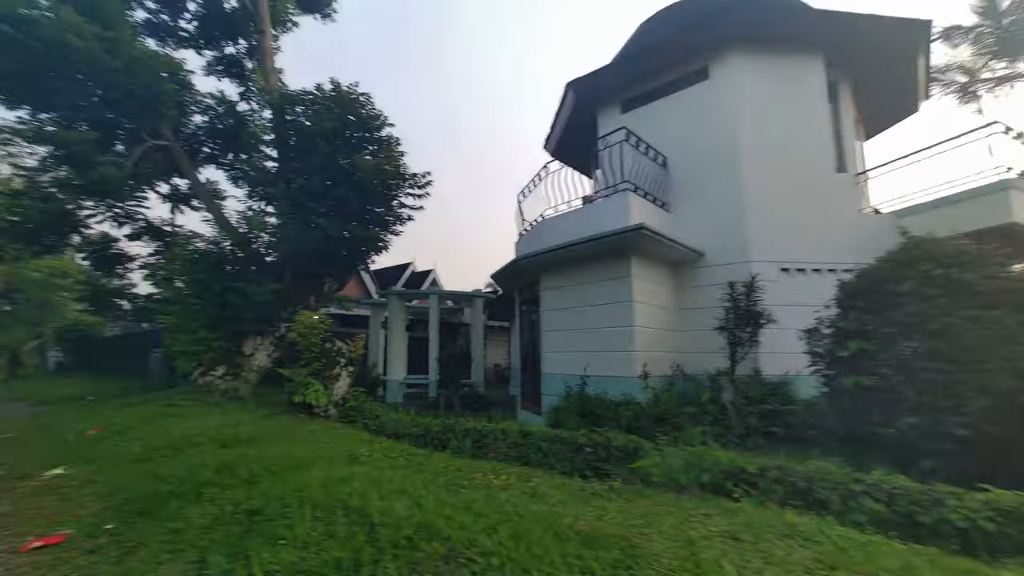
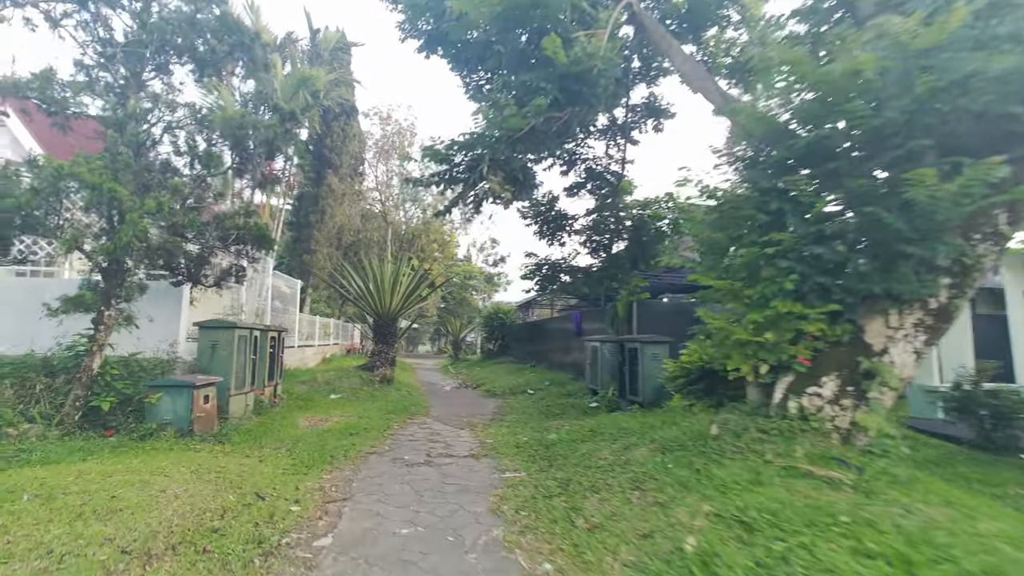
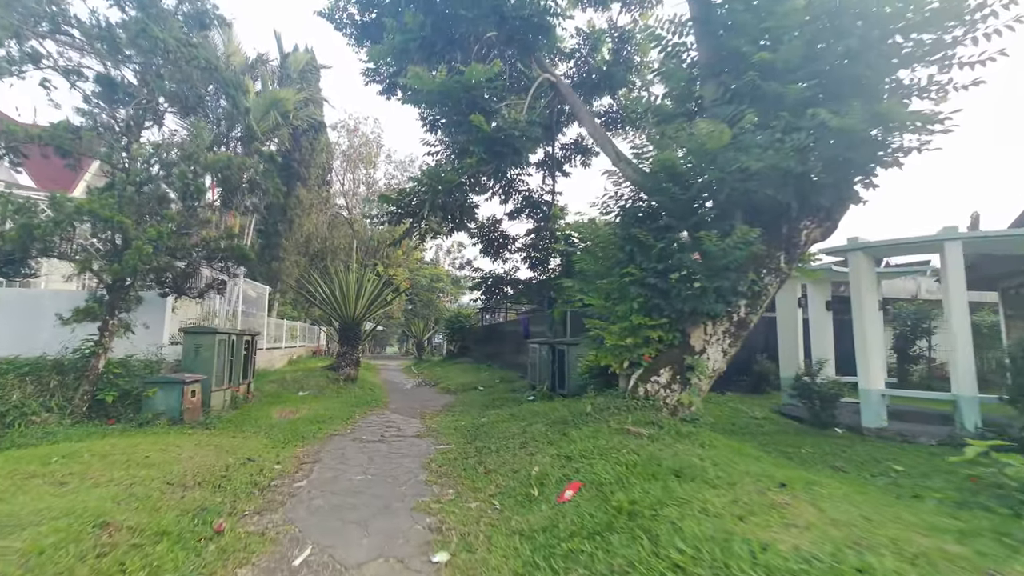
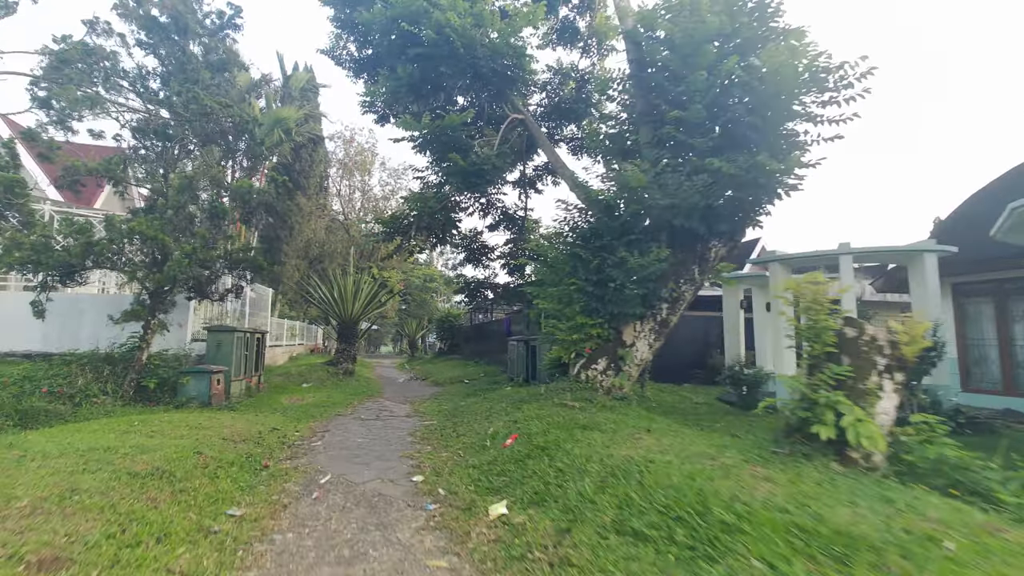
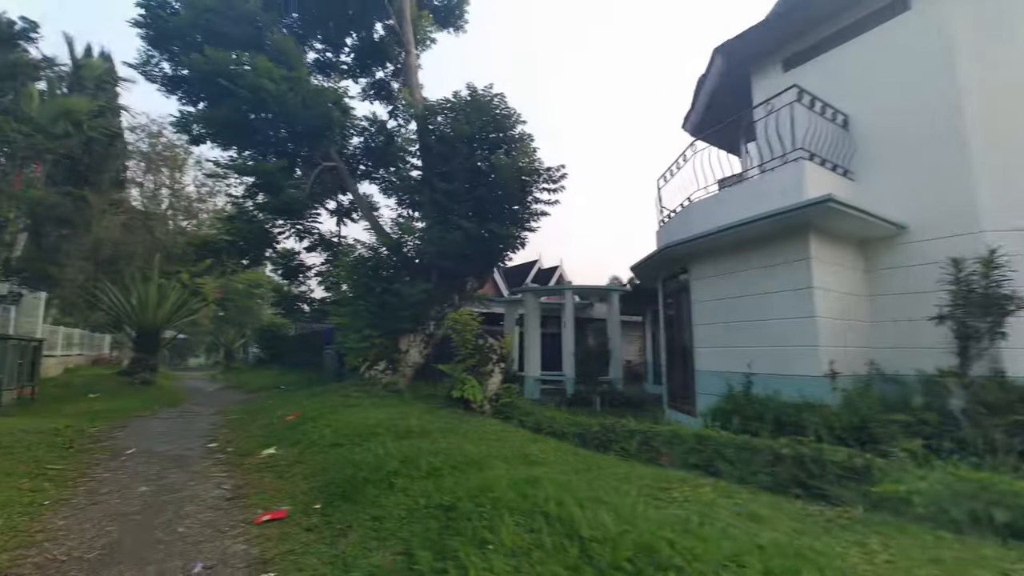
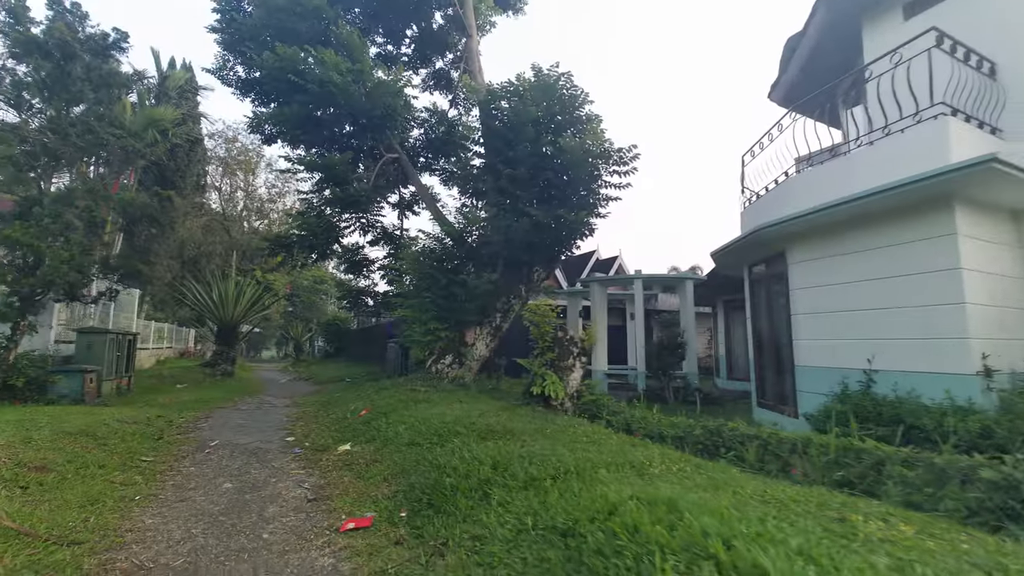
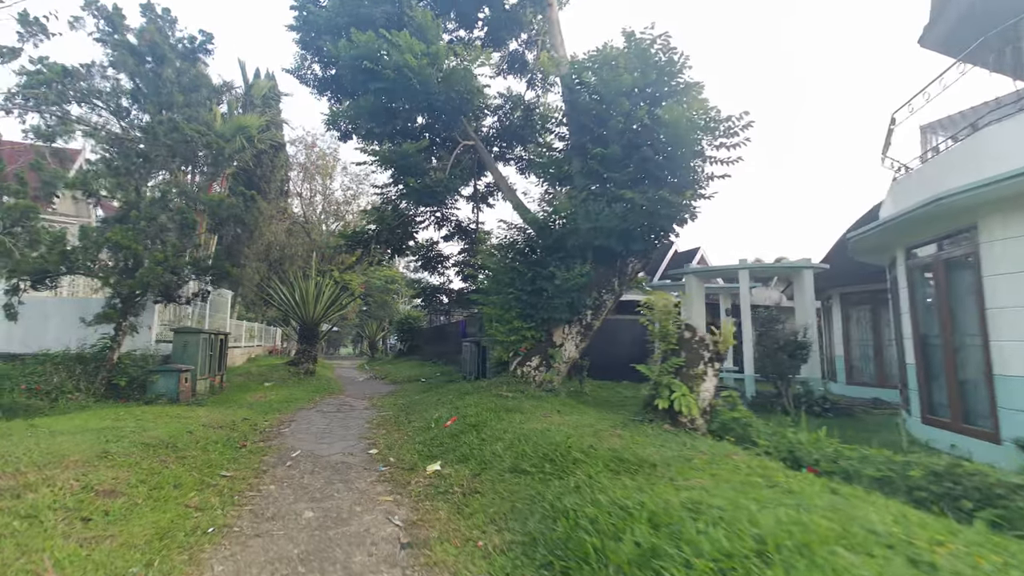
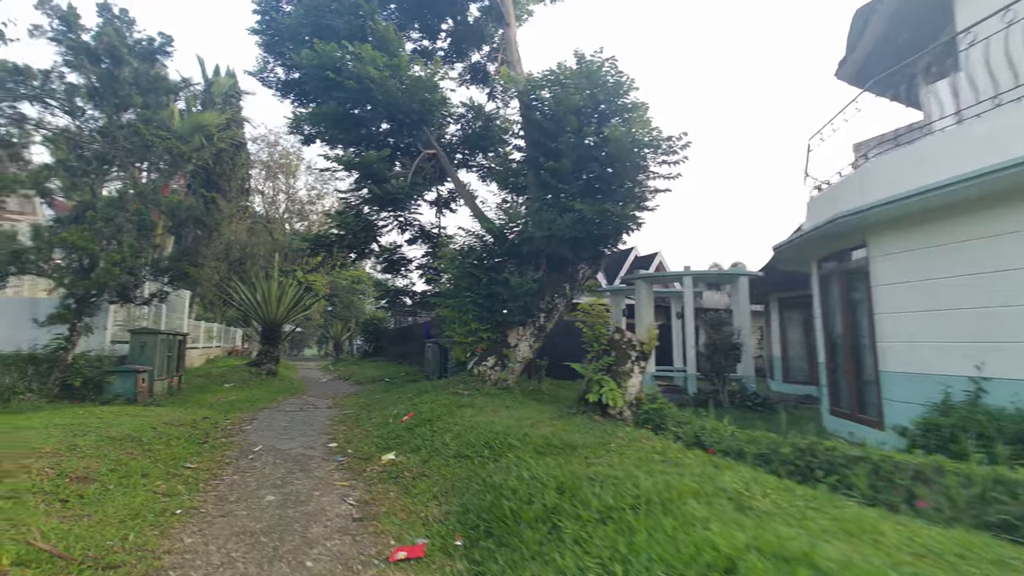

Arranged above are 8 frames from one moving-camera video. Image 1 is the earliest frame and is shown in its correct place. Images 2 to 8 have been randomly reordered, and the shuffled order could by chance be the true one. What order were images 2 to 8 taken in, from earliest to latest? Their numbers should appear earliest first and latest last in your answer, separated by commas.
5, 6, 8, 7, 4, 3, 2
